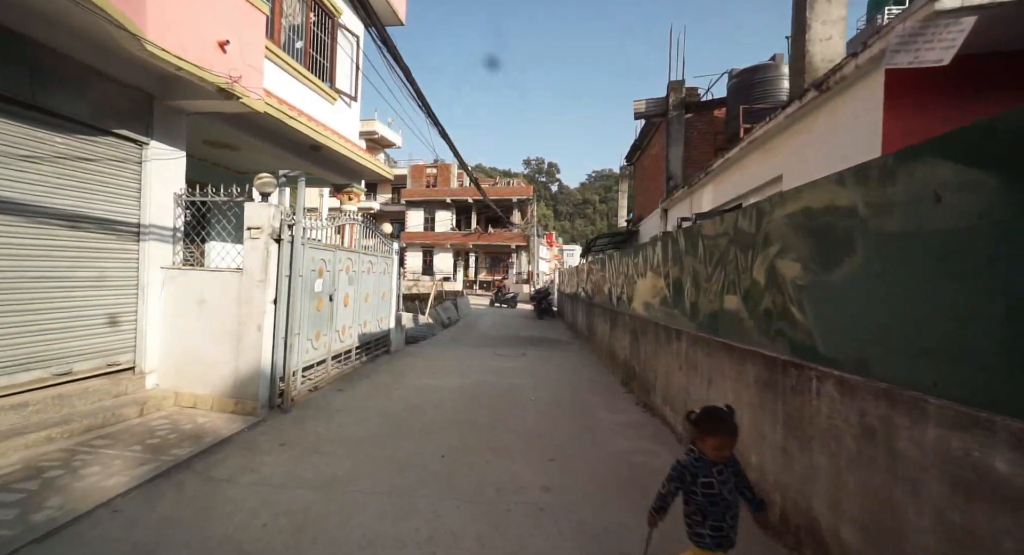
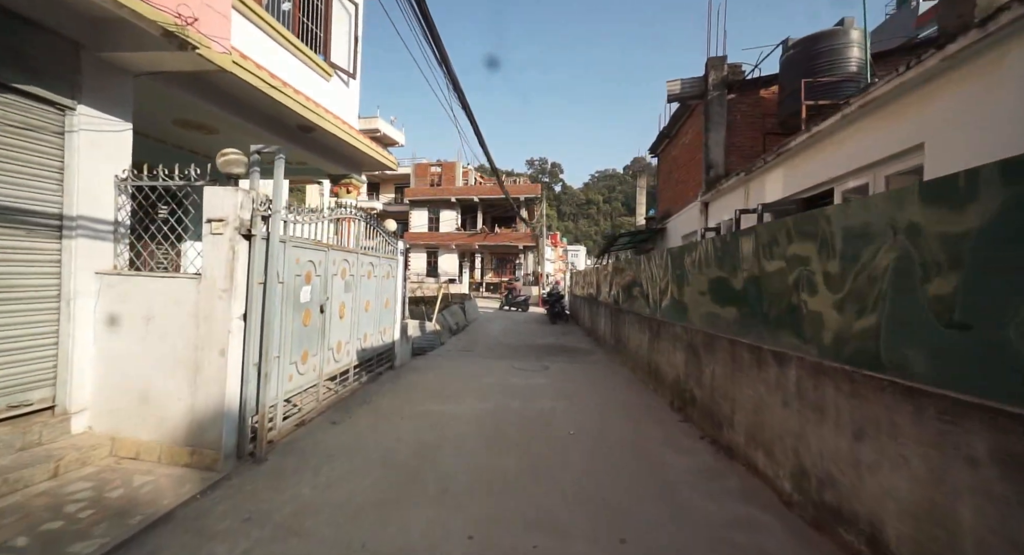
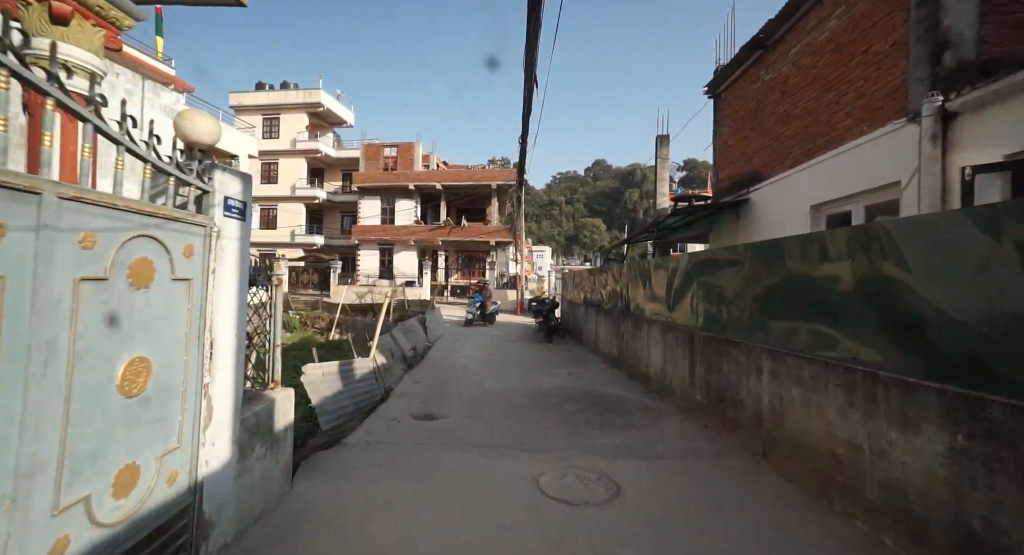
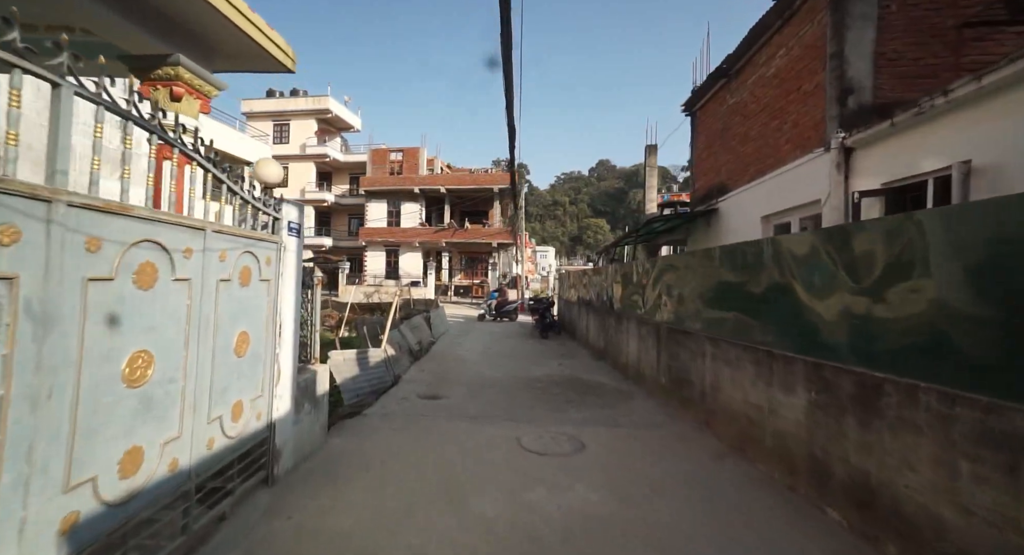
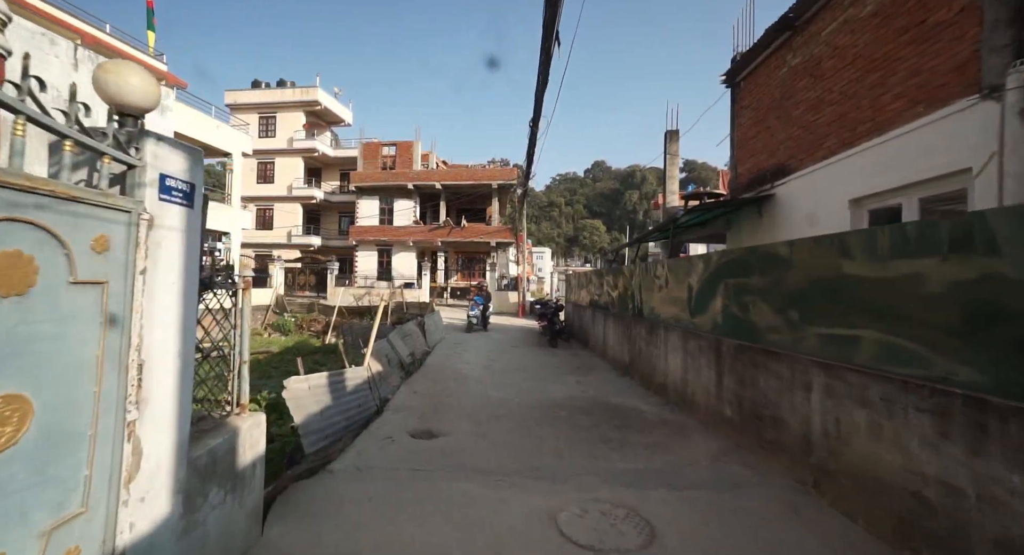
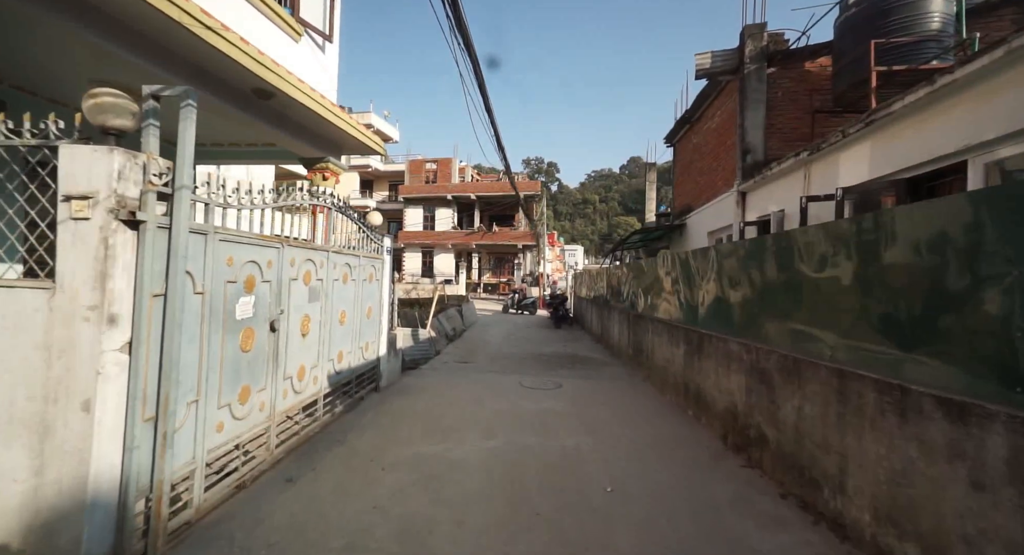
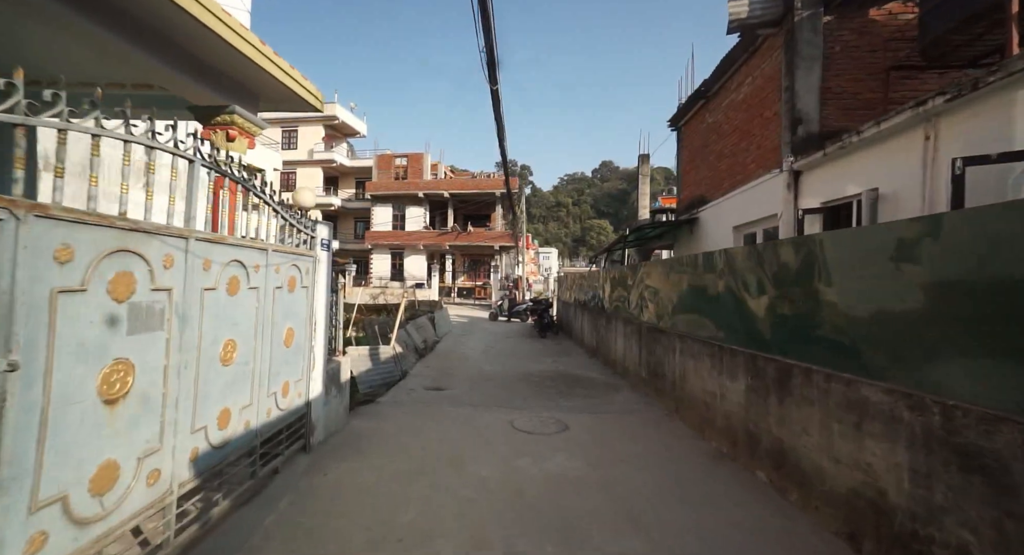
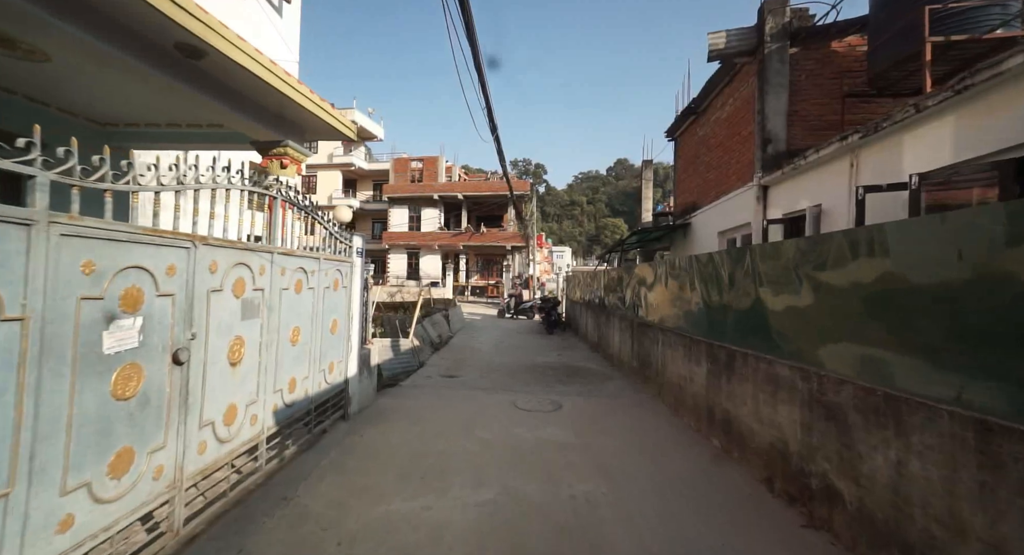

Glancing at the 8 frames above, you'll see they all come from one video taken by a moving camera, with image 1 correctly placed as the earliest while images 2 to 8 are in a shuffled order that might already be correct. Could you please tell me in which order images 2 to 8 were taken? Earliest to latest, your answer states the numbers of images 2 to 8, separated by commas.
2, 6, 8, 7, 4, 3, 5
